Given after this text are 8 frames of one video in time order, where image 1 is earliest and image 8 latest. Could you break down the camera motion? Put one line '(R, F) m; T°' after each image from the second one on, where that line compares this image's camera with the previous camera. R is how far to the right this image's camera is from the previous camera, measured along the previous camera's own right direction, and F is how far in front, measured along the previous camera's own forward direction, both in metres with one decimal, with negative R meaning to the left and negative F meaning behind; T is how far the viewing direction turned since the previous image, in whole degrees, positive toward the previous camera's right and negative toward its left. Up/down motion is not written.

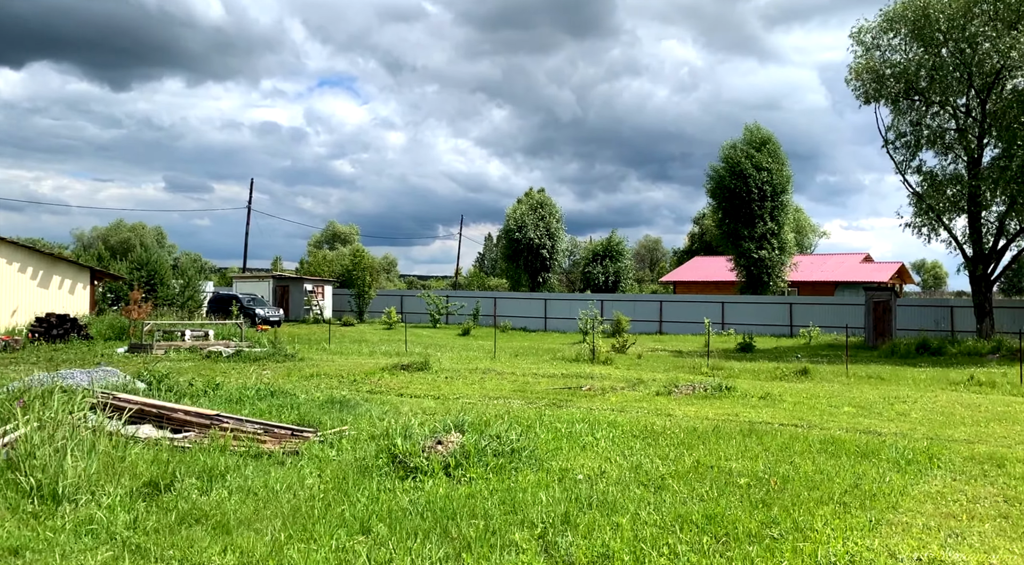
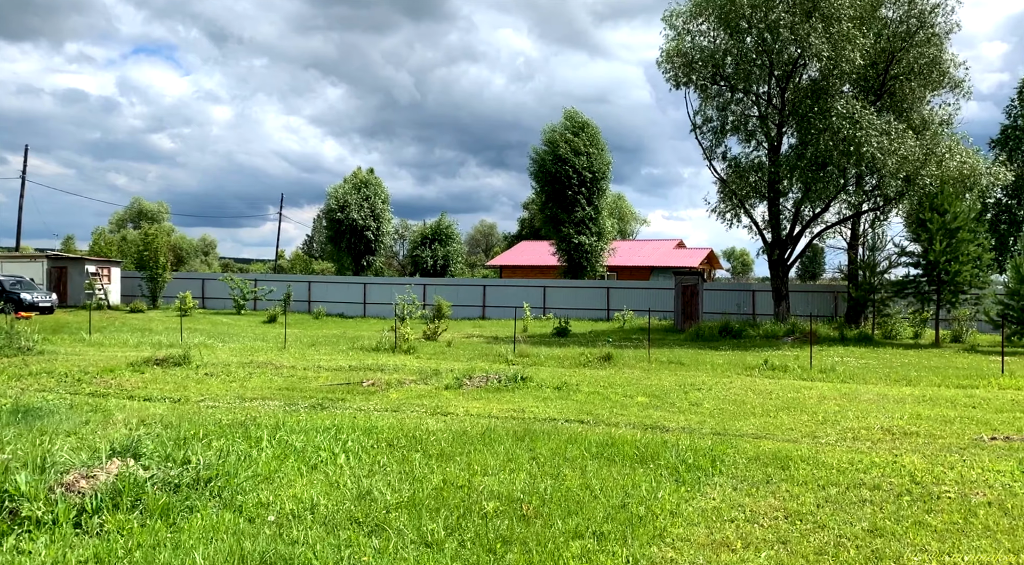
(+0.9, +1.4) m; +11°
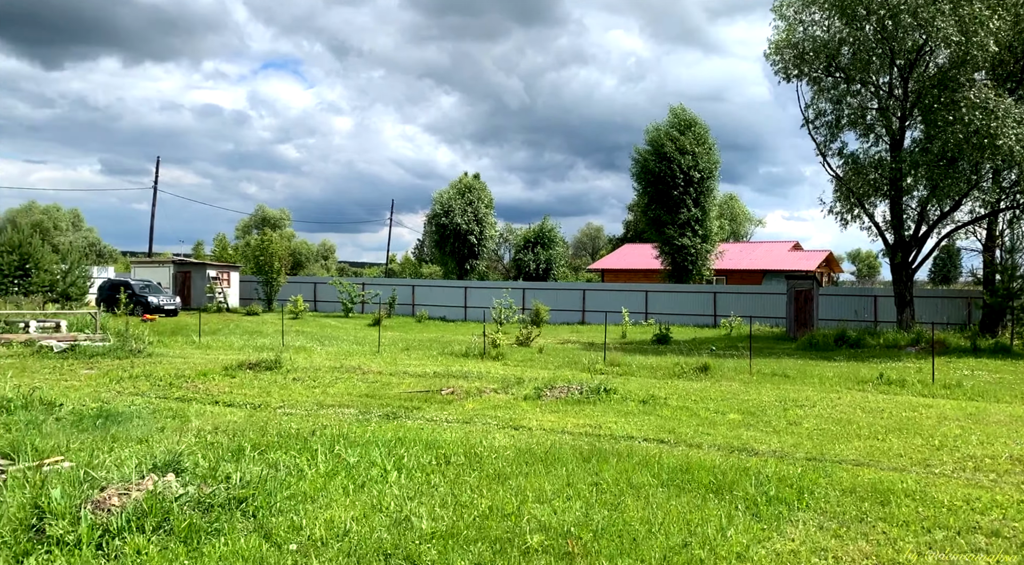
(+0.4, +0.5) m; -7°
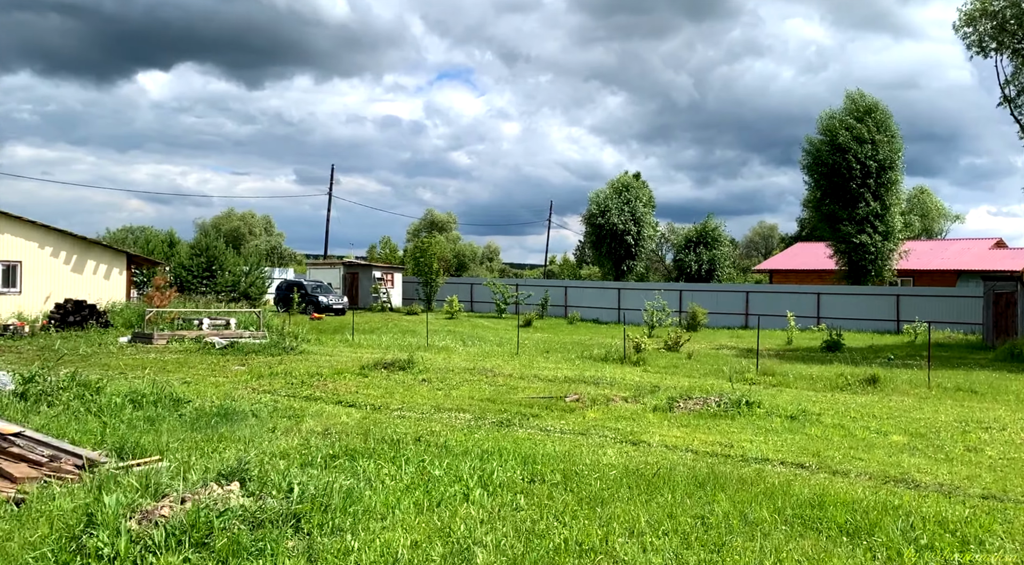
(+0.5, +0.8) m; -11°
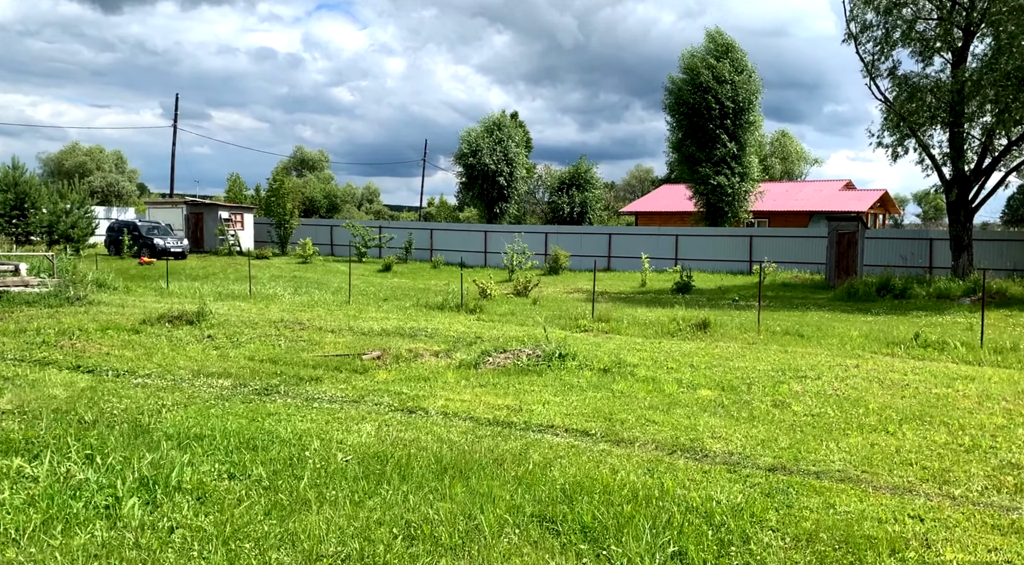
(+1.1, +1.2) m; +8°
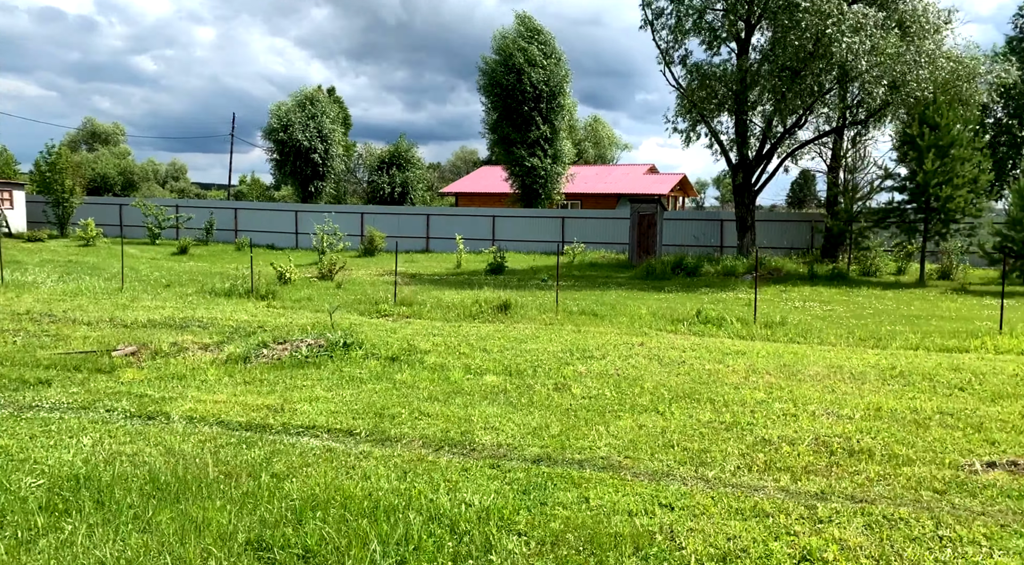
(+0.5, +0.4) m; +11°
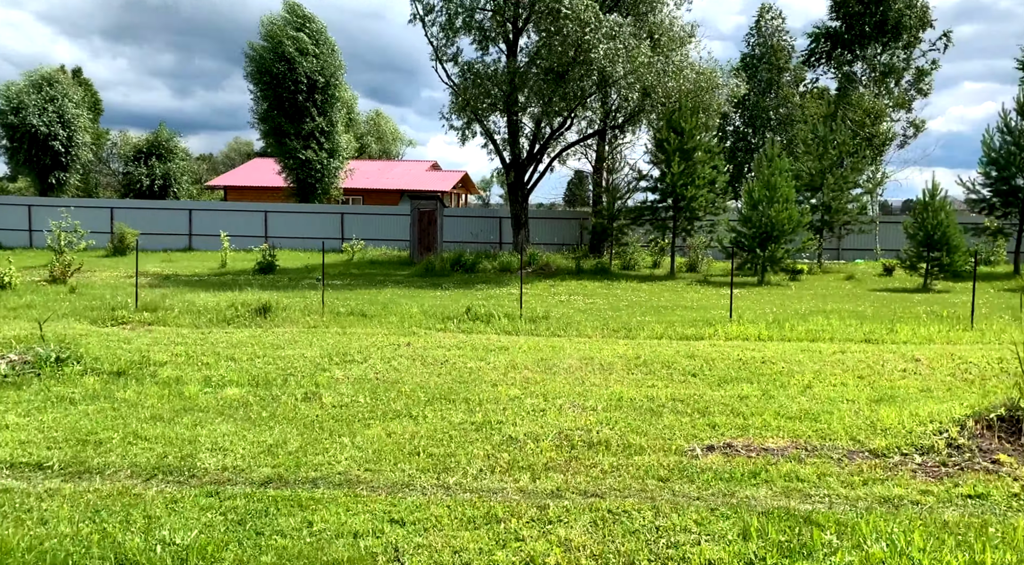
(+0.3, +0.2) m; +14°
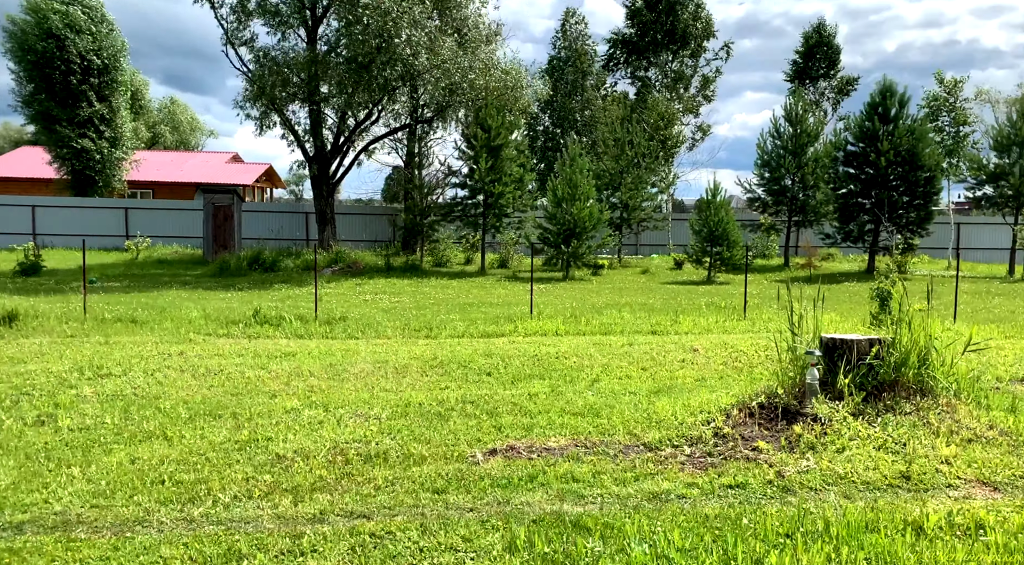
(+0.3, +0.3) m; +12°
